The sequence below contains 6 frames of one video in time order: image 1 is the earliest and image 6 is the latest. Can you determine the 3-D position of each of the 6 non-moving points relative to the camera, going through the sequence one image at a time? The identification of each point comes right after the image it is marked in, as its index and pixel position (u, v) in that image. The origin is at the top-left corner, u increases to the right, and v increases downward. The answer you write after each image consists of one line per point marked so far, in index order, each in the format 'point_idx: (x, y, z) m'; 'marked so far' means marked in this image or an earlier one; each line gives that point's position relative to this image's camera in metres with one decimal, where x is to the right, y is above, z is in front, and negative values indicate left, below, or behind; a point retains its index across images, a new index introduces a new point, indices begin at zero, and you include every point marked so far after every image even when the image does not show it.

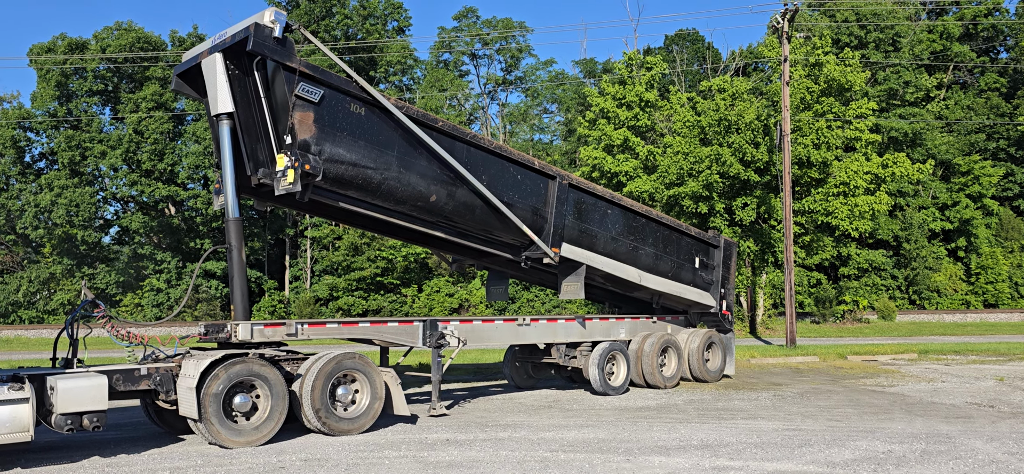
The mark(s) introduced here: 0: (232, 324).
0: (-3.3, -1.0, +9.8) m
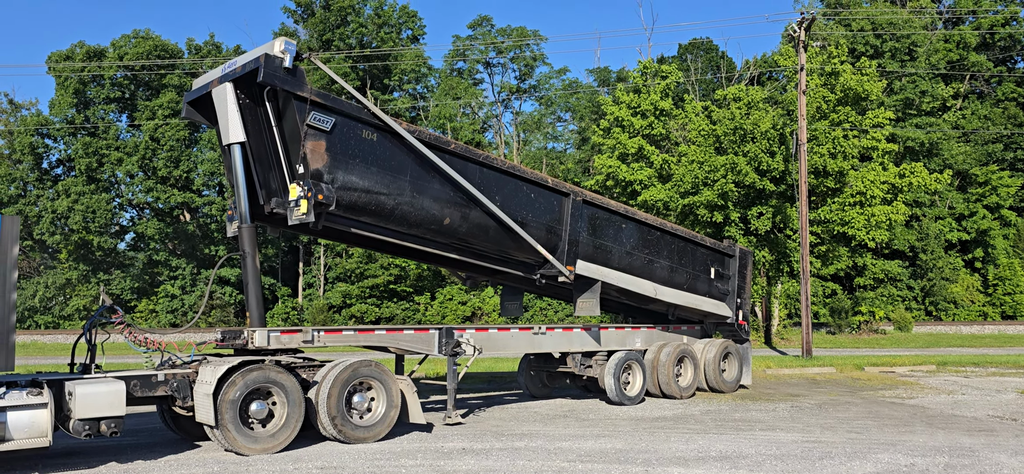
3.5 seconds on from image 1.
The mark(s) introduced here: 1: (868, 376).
0: (-3.1, -1.1, +9.8) m
1: (+7.8, -3.1, +18.6) m
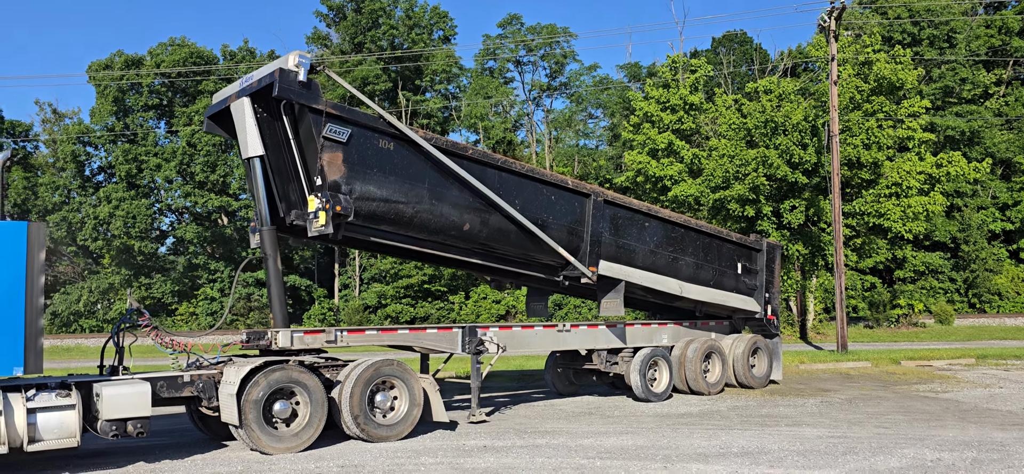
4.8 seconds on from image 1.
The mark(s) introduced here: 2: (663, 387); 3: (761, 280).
0: (-2.8, -1.1, +9.9) m
1: (+8.5, -2.9, +18.3) m
2: (+2.4, -2.4, +13.6) m
3: (+4.6, -0.8, +15.5) m
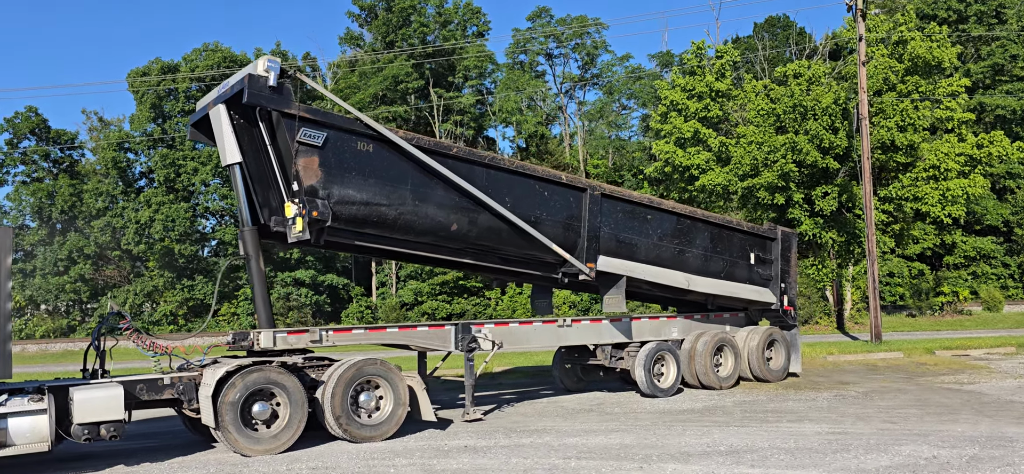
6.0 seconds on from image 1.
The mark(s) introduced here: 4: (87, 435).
0: (-3.0, -1.1, +9.9) m
1: (+8.8, -2.6, +17.5) m
2: (+2.5, -2.3, +13.2) m
3: (+4.7, -0.6, +15.0) m
4: (-4.2, -1.9, +8.3) m
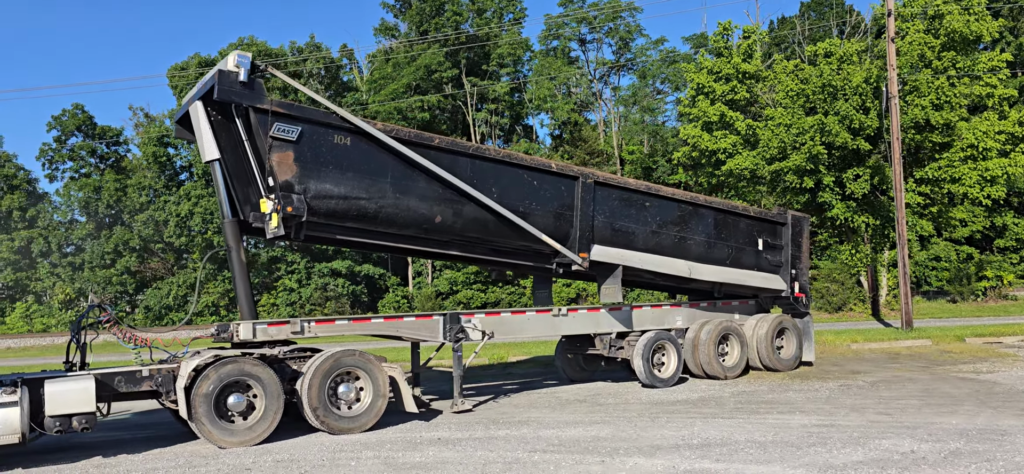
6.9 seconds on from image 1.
0: (-3.2, -1.0, +9.9) m
1: (+9.0, -2.2, +16.8) m
2: (+2.5, -2.1, +12.9) m
3: (+4.7, -0.3, +14.5) m
4: (-4.5, -1.9, +8.4) m
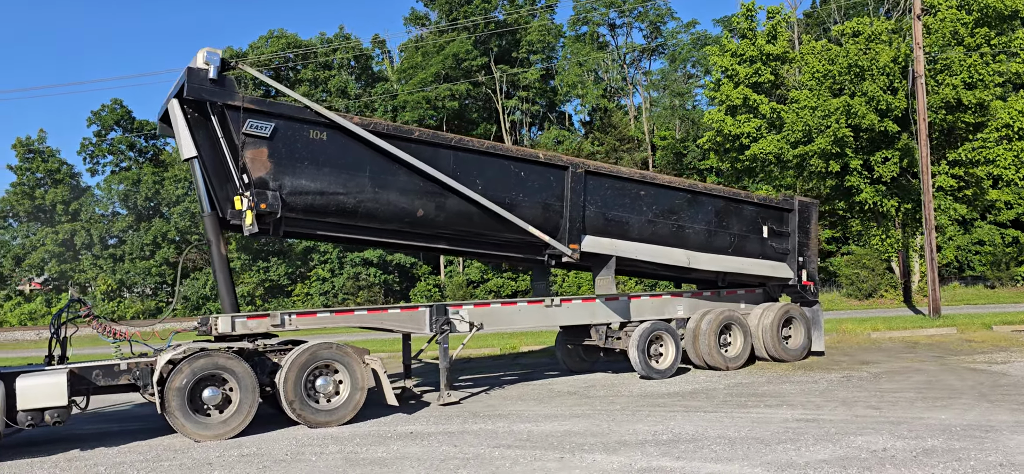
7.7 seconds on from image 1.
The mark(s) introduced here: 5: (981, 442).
0: (-3.5, -0.9, +9.9) m
1: (+9.1, -1.9, +16.2) m
2: (+2.4, -1.9, +12.6) m
3: (+4.7, -0.1, +14.1) m
4: (-4.8, -1.8, +8.5) m
5: (+4.0, -1.7, +7.1) m
